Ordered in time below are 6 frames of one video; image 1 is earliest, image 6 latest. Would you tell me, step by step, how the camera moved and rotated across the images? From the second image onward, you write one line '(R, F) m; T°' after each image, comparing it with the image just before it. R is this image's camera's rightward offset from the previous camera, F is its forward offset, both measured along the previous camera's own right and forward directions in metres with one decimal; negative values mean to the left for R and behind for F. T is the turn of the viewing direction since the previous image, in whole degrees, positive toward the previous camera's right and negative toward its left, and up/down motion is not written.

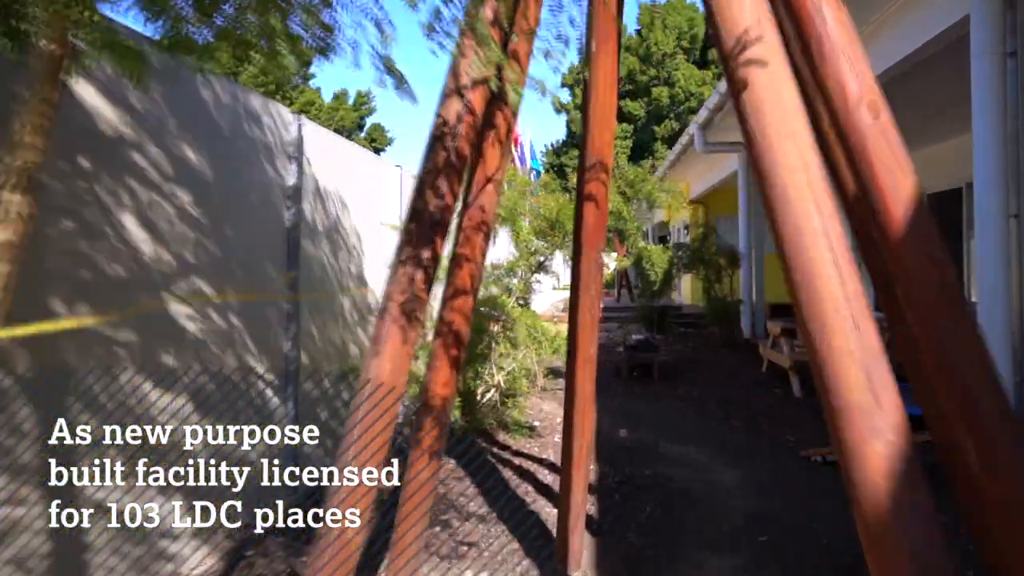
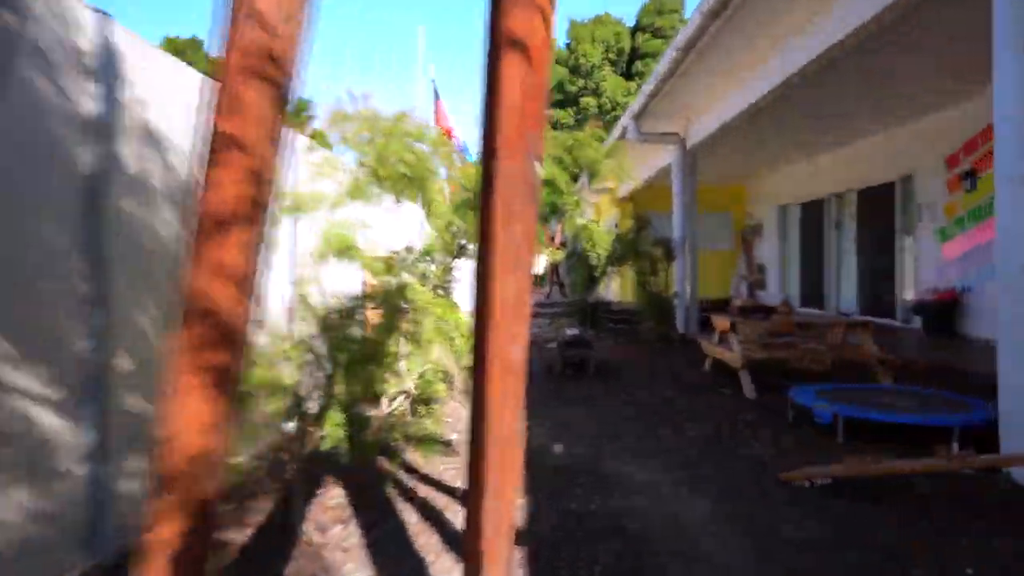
(+0.1, +1.2) m; +4°
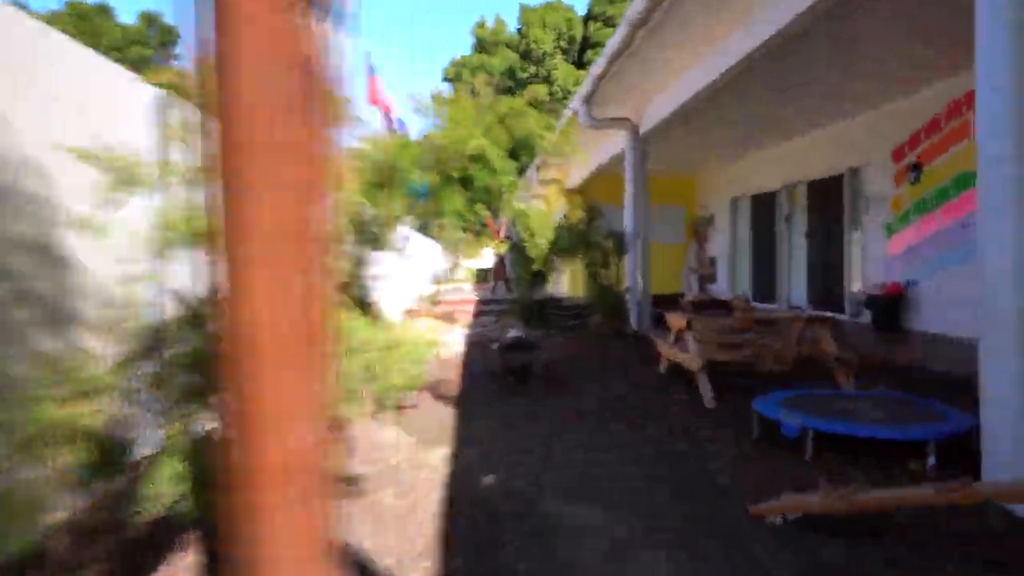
(+0.1, +0.9) m; +3°
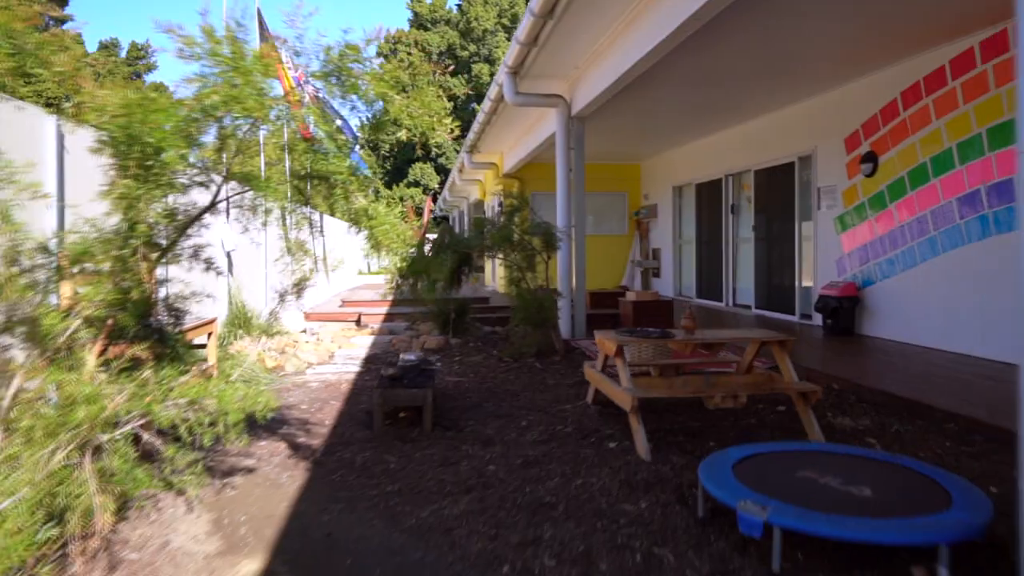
(+0.4, +1.4) m; +3°
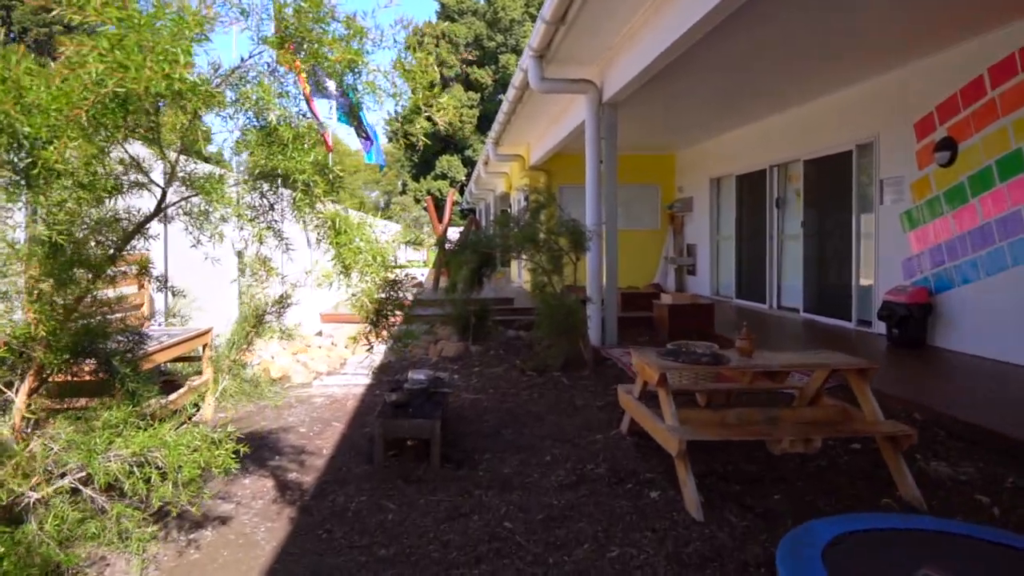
(0.0, +0.8) m; -2°
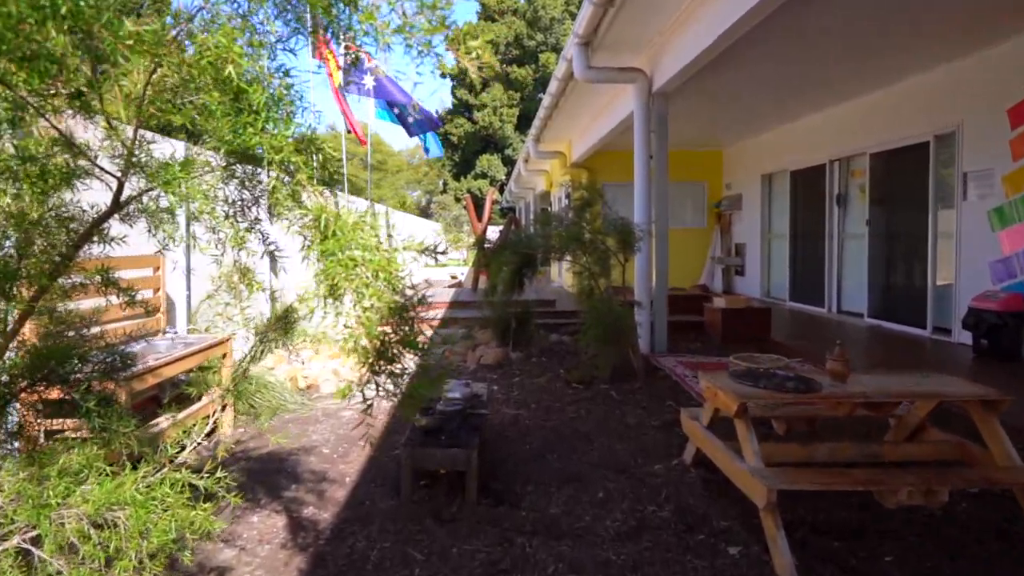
(0.0, +0.7) m; -3°
